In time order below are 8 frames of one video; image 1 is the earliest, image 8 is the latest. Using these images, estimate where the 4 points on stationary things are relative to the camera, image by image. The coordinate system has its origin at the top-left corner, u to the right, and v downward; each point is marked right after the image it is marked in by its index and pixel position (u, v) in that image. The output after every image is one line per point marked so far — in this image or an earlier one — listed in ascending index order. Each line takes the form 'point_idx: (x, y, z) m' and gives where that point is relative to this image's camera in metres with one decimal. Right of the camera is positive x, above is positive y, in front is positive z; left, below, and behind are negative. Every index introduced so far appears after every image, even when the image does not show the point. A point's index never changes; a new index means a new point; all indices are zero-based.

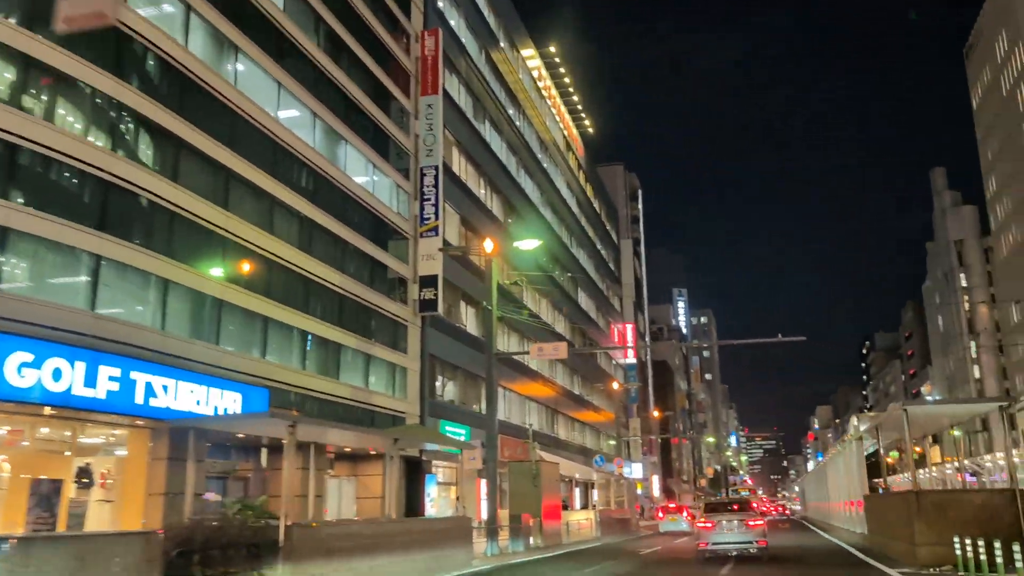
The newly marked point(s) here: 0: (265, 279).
0: (-5.6, +0.2, +20.0) m
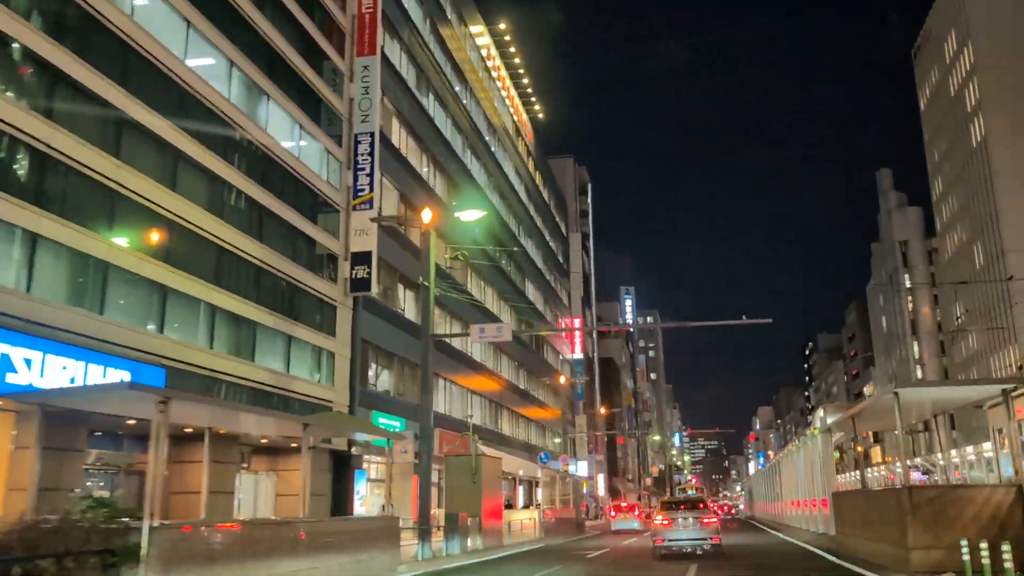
0: (-6.8, +0.9, +17.4) m
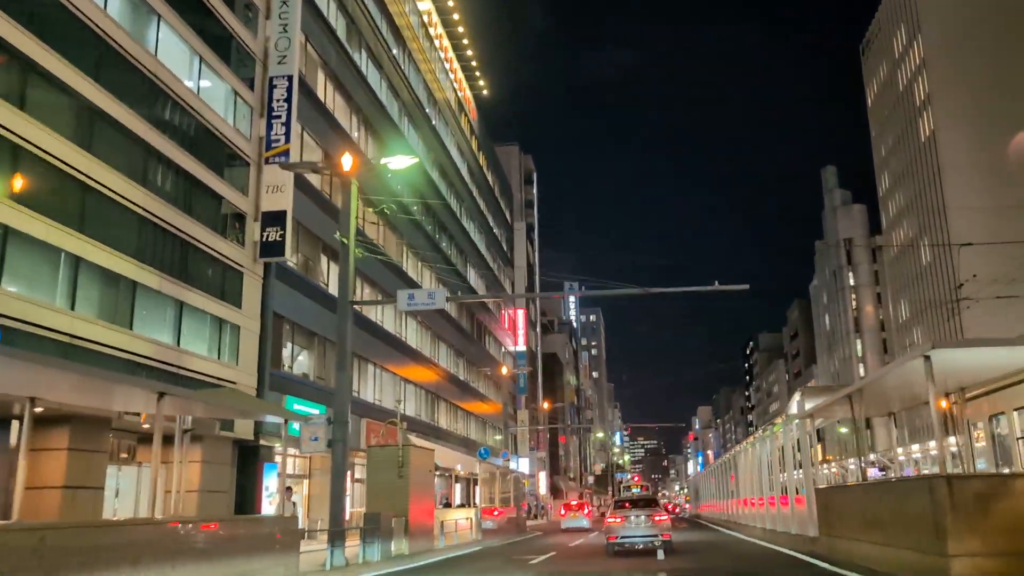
0: (-7.9, +1.7, +14.0) m
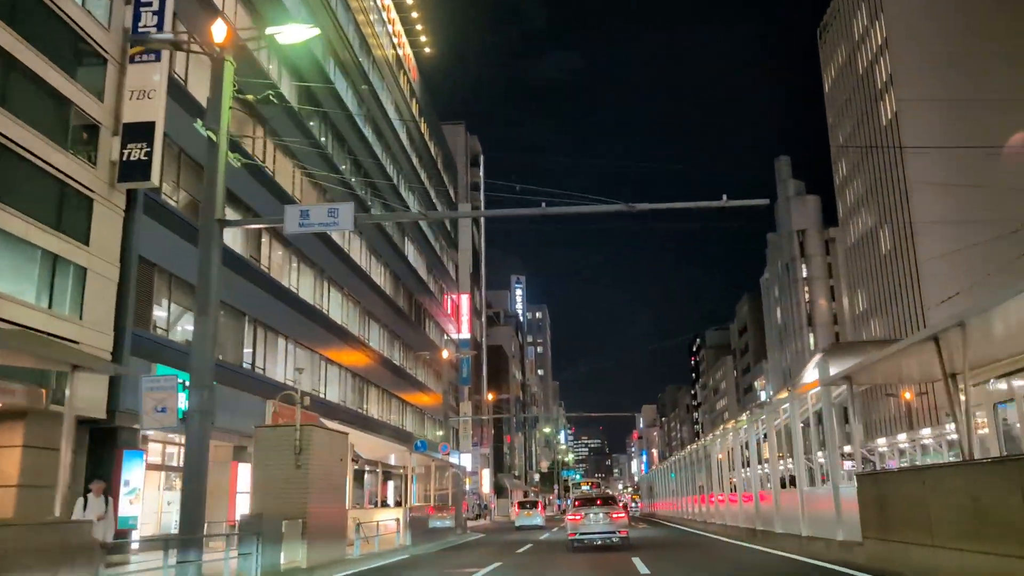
0: (-8.6, +3.0, +8.9) m
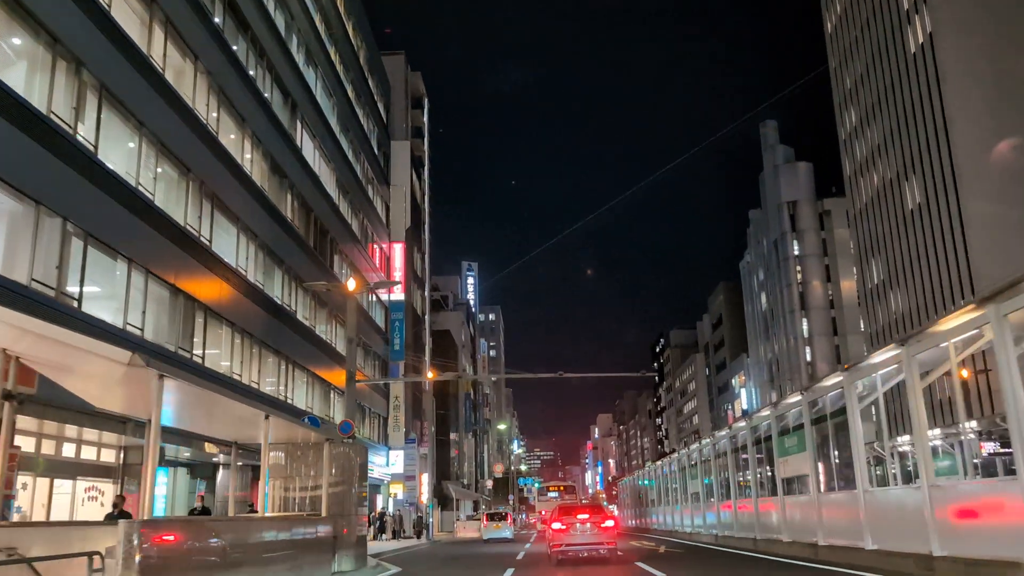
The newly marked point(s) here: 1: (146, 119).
0: (-8.6, +6.6, -5.5) m
1: (-7.6, +3.5, +18.6) m
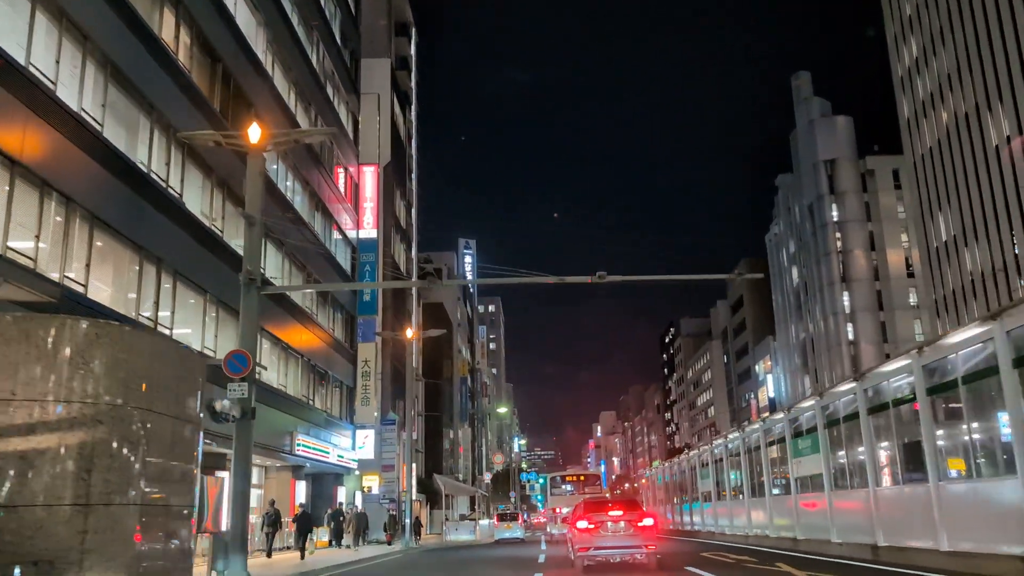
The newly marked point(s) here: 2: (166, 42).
0: (-8.5, +9.4, -15.7) m
1: (-7.5, +6.2, +8.3) m
2: (-7.2, +5.1, +18.0) m
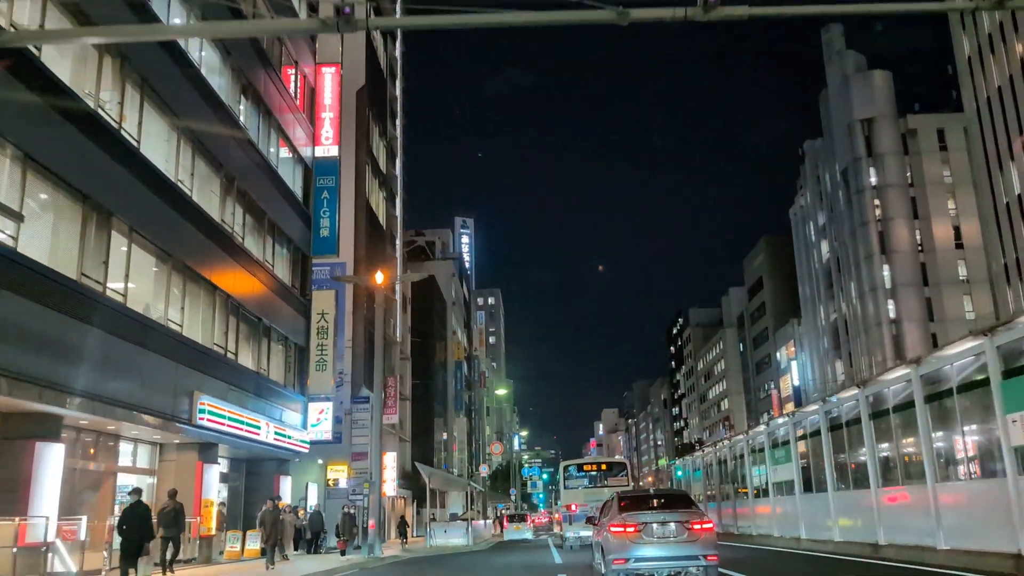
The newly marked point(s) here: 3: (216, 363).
0: (-8.5, +11.5, -23.9) m
1: (-7.5, +8.3, +0.2) m
2: (-7.2, +7.3, +9.8) m
3: (-6.6, -1.7, +19.7) m
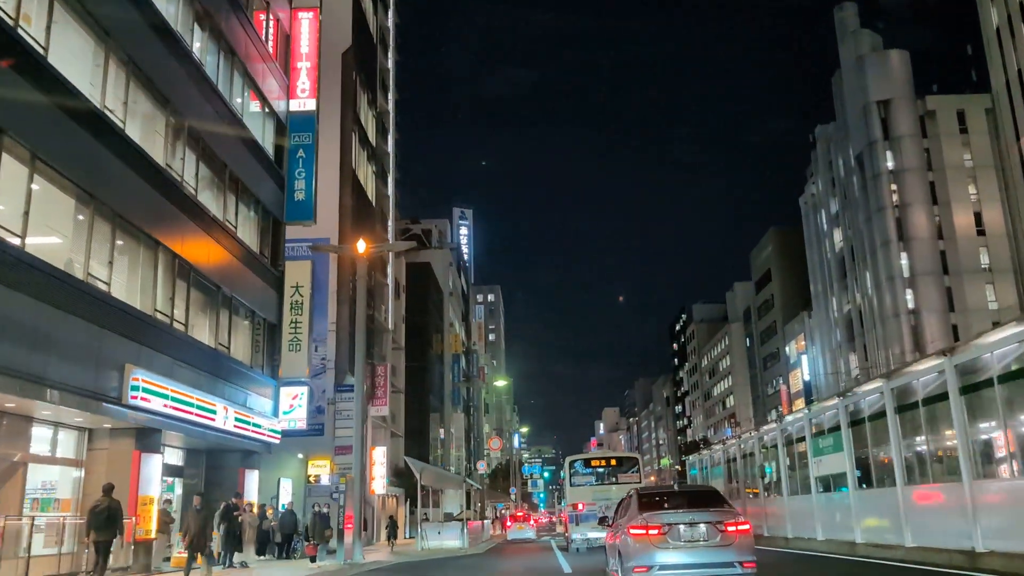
0: (-8.5, +12.3, -27.0) m
1: (-7.5, +9.1, -3.0) m
2: (-7.2, +8.1, +6.7) m
3: (-6.6, -0.9, +16.5) m
